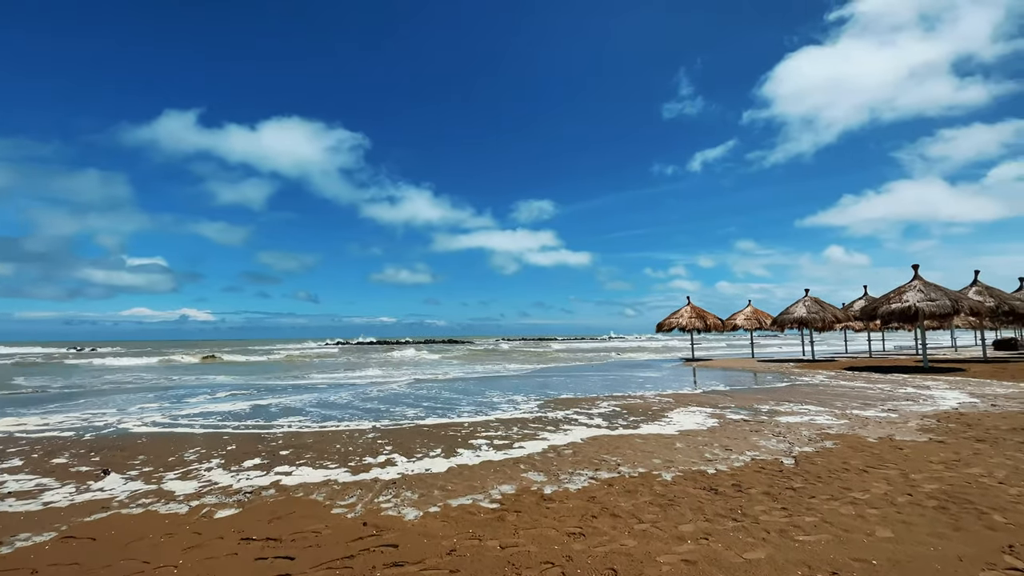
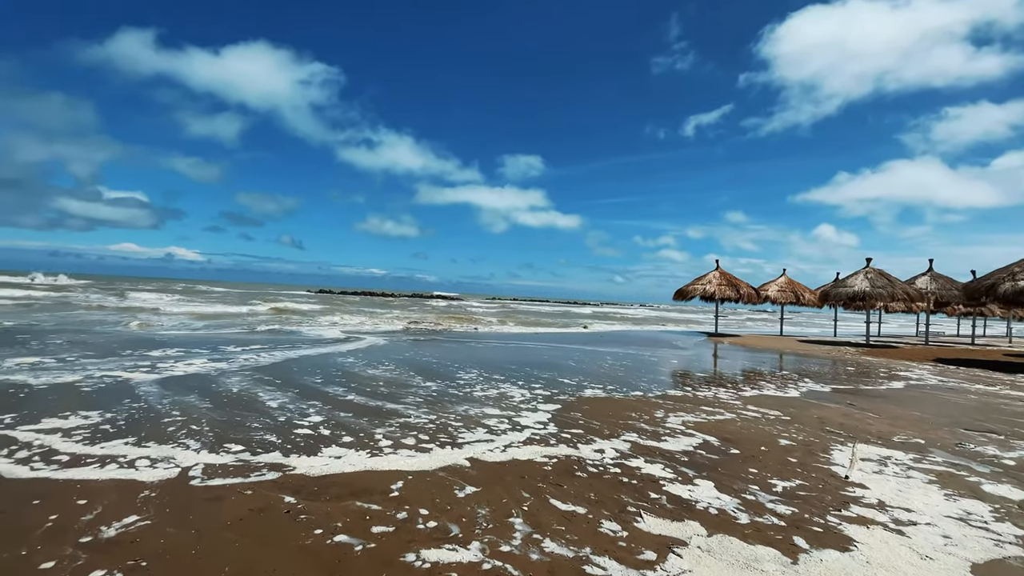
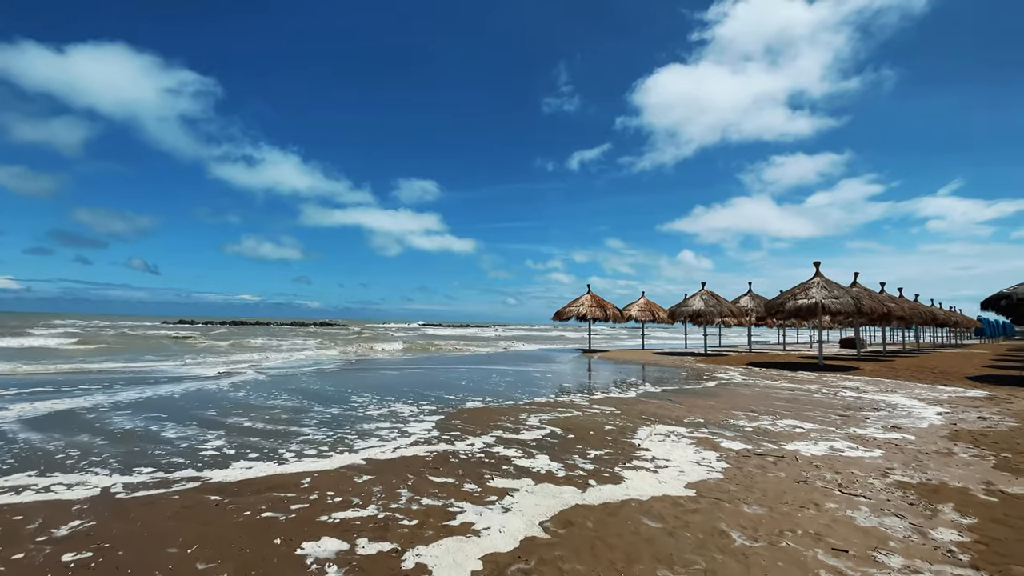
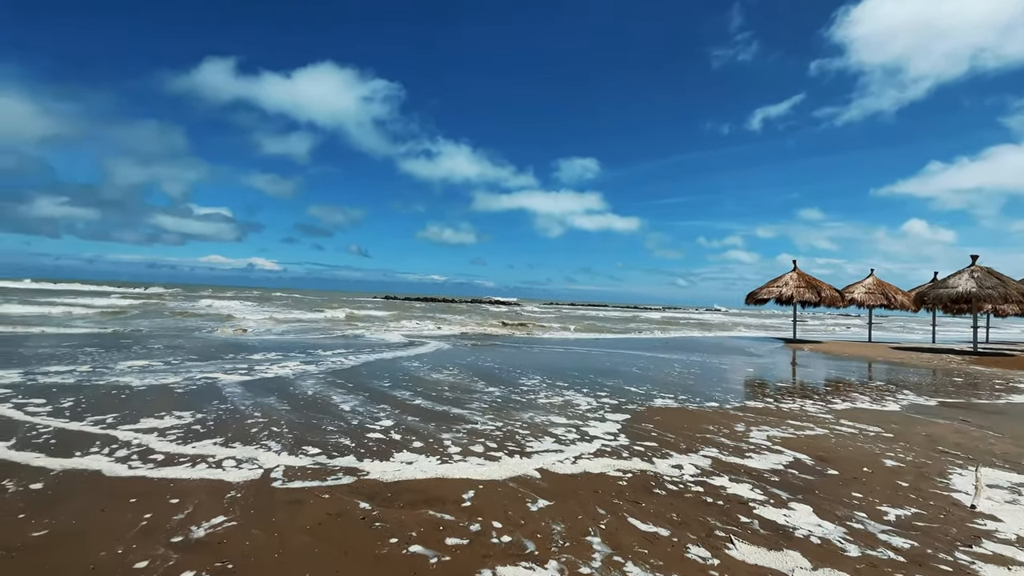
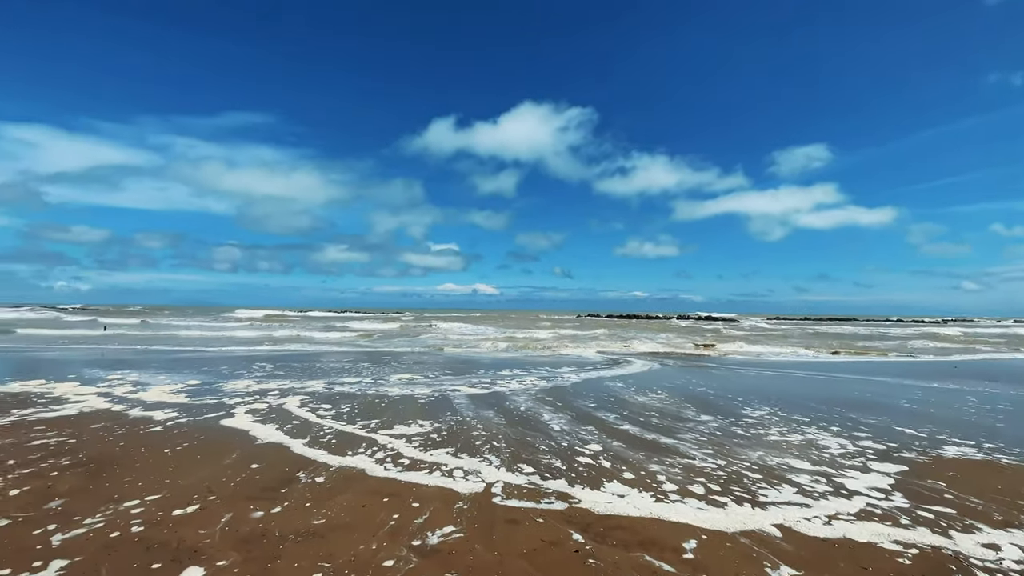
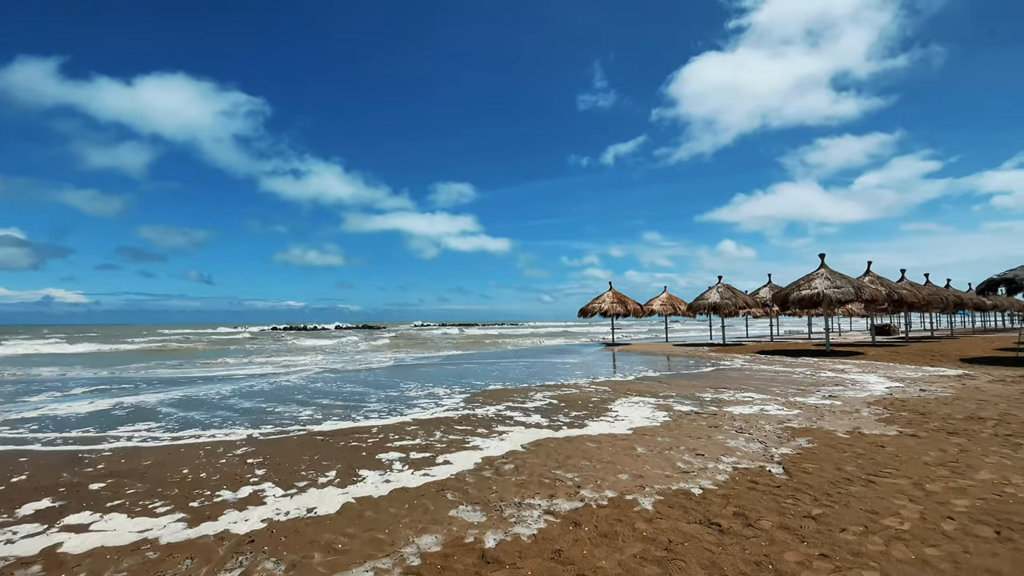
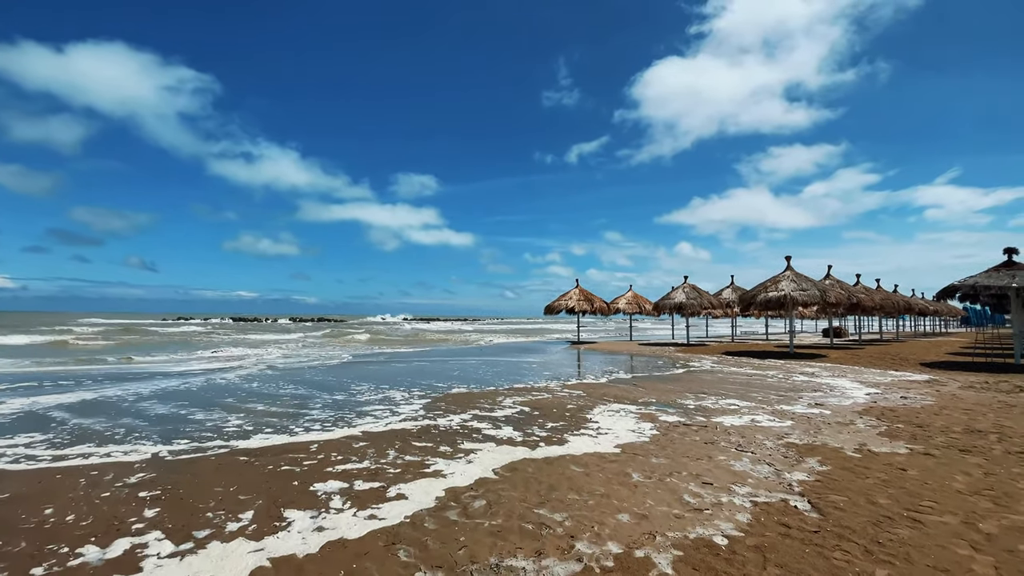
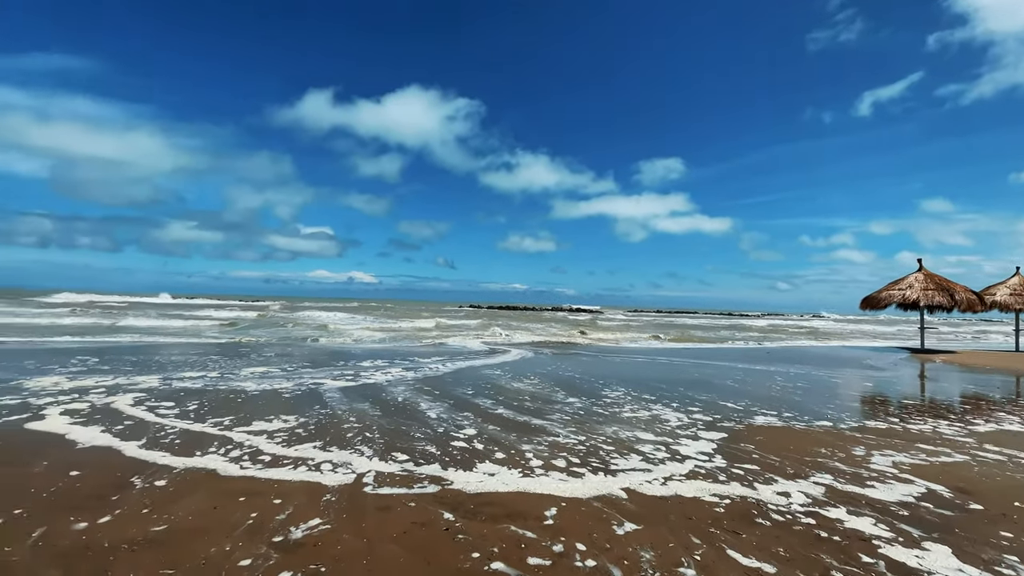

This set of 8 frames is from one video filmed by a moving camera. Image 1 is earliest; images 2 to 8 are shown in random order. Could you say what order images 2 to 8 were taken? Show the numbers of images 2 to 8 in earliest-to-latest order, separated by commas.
6, 7, 3, 2, 4, 8, 5
